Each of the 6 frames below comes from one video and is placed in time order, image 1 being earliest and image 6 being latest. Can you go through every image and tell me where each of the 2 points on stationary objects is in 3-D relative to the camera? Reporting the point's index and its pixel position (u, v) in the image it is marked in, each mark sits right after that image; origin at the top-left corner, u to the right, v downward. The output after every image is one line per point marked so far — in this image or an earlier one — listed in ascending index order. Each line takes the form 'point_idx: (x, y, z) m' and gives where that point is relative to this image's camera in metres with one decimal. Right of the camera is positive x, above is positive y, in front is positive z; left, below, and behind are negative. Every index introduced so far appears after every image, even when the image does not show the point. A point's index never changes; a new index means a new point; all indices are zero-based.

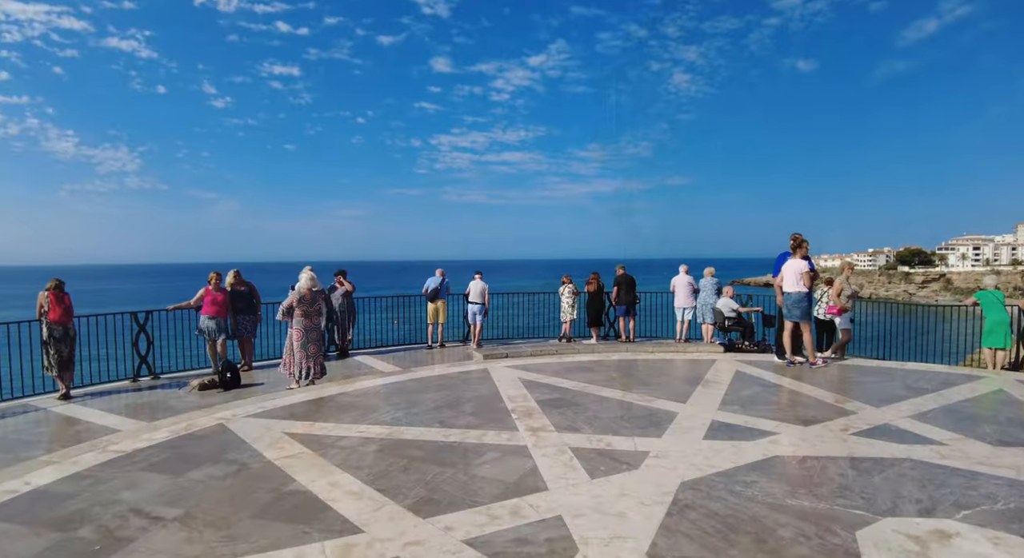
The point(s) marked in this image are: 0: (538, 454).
0: (+0.2, -1.6, +5.4) m
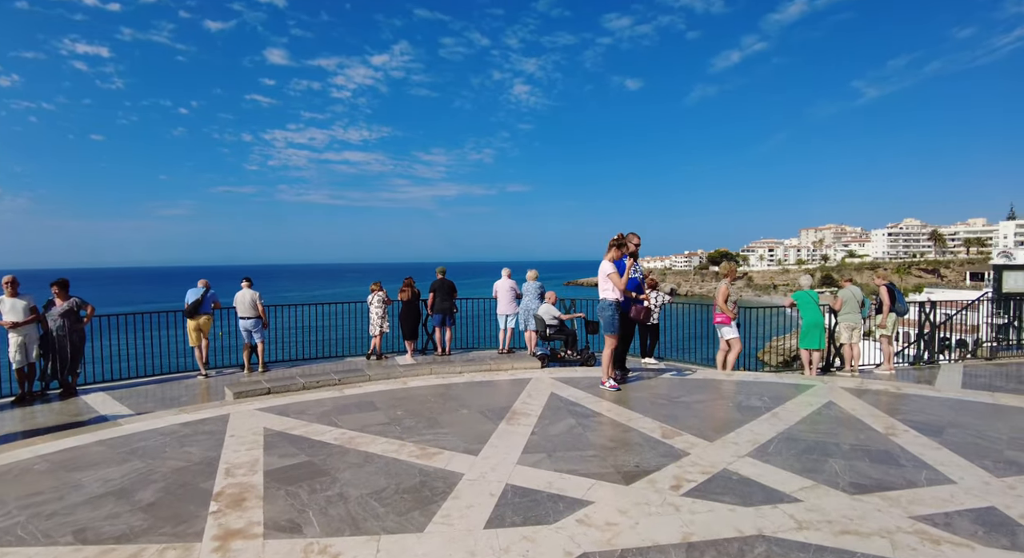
0: (-1.7, -1.7, +3.1) m
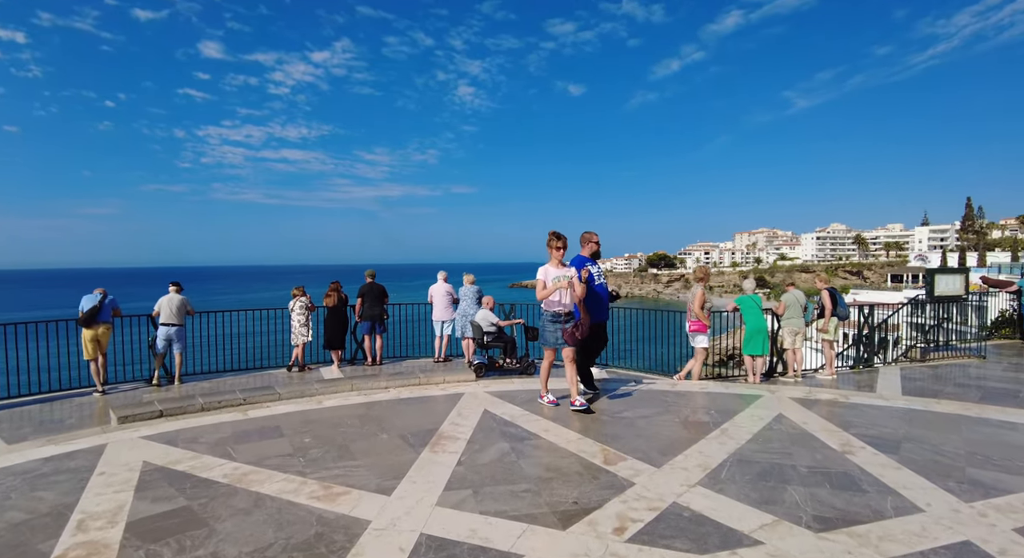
0: (-2.1, -1.7, +2.2) m
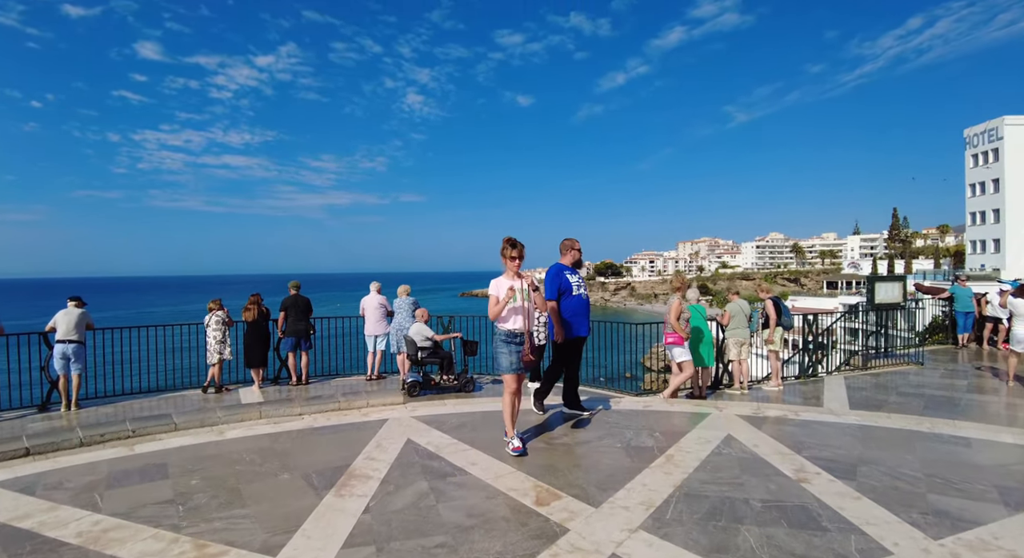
0: (-2.4, -1.8, +1.3) m
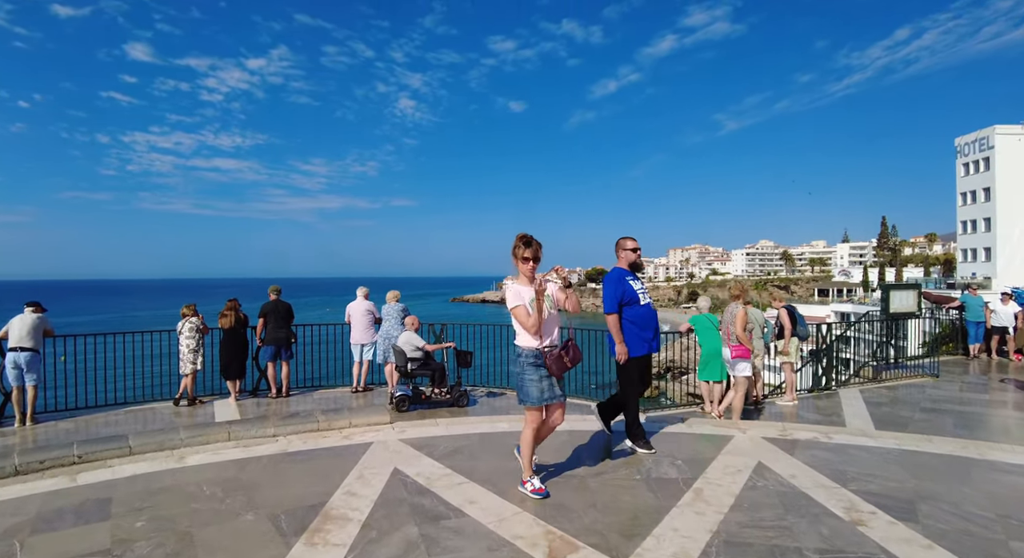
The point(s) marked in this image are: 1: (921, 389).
0: (-2.3, -1.8, +0.6) m
1: (+8.0, -2.1, +11.4) m
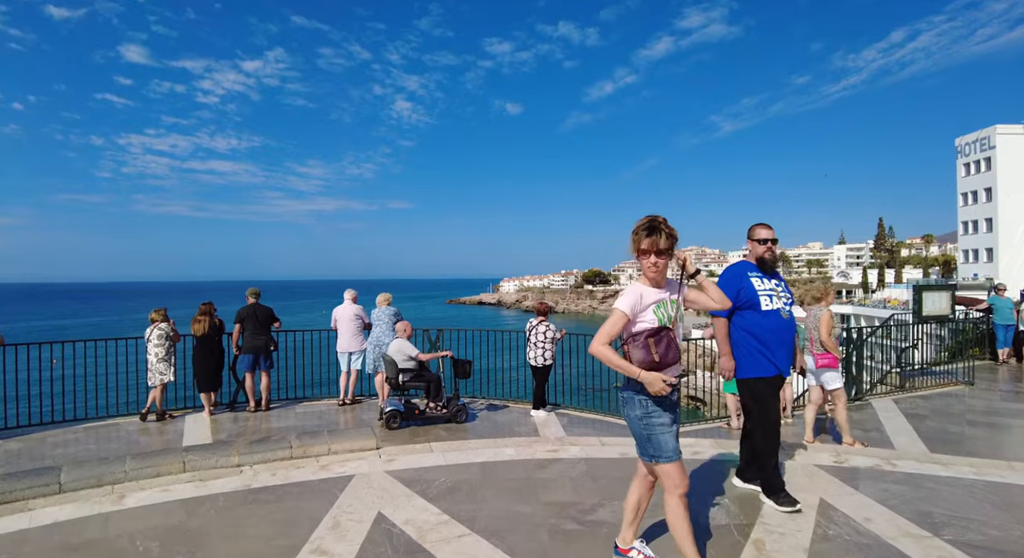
0: (-2.2, -1.8, -0.4) m
1: (+8.0, -2.1, +10.5) m
